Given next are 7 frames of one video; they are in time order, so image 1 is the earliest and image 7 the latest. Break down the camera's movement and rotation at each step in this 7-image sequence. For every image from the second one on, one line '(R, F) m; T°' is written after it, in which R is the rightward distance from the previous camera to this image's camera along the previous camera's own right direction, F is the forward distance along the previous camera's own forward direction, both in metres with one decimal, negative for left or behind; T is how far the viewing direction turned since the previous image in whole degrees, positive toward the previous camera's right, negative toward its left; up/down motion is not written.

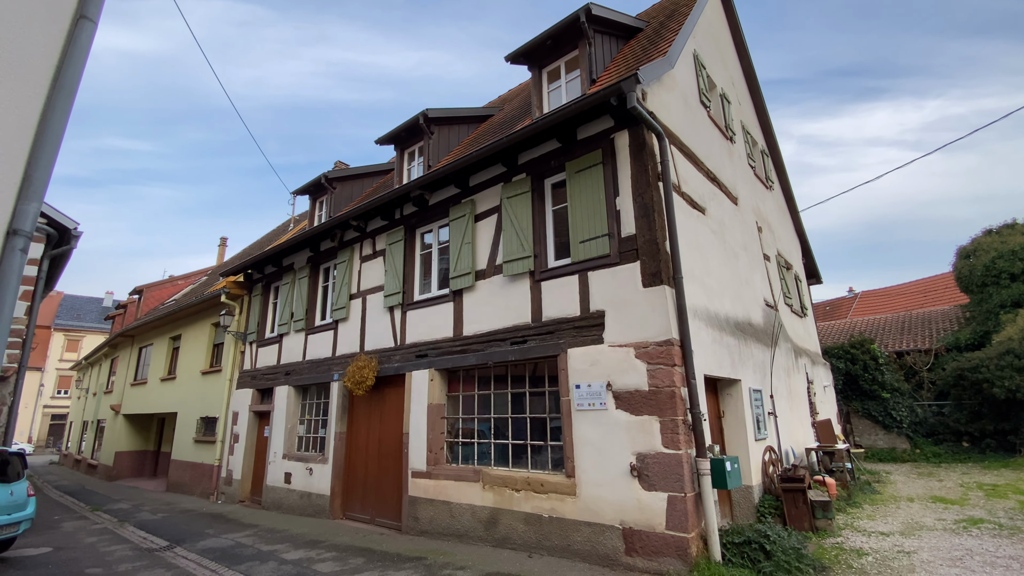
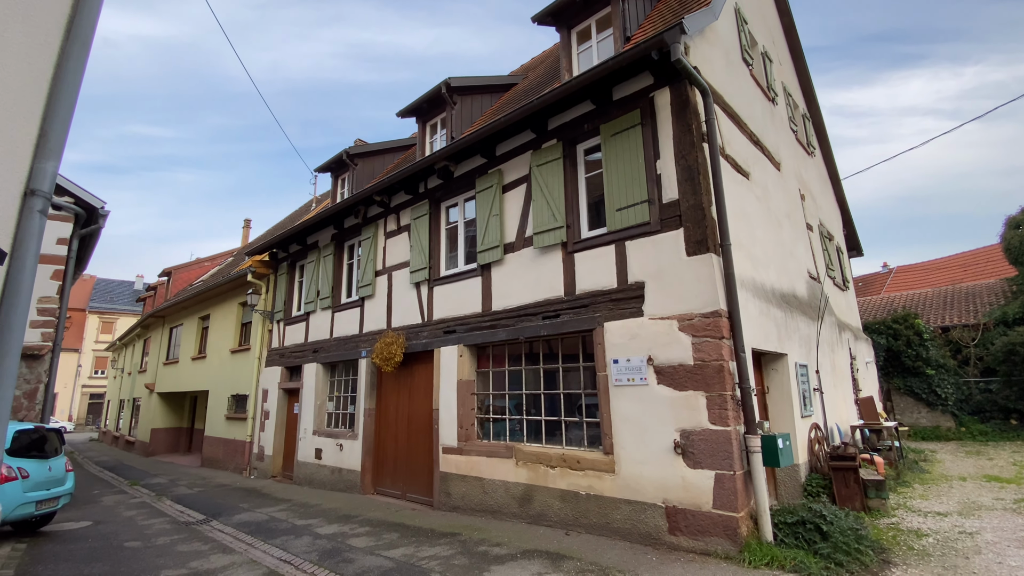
(-0.2, +0.2) m; -2°
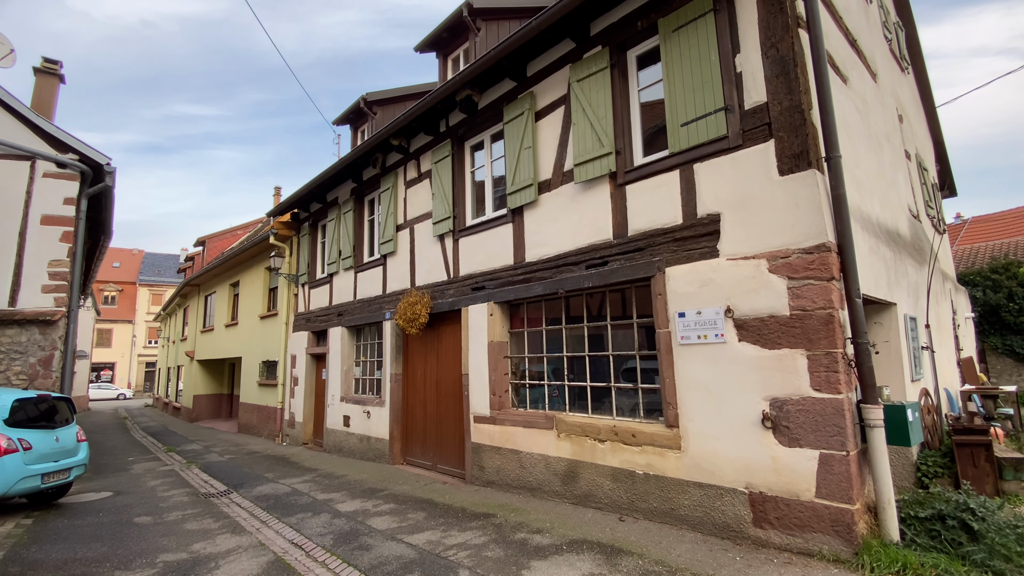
(-0.1, +1.0) m; -4°
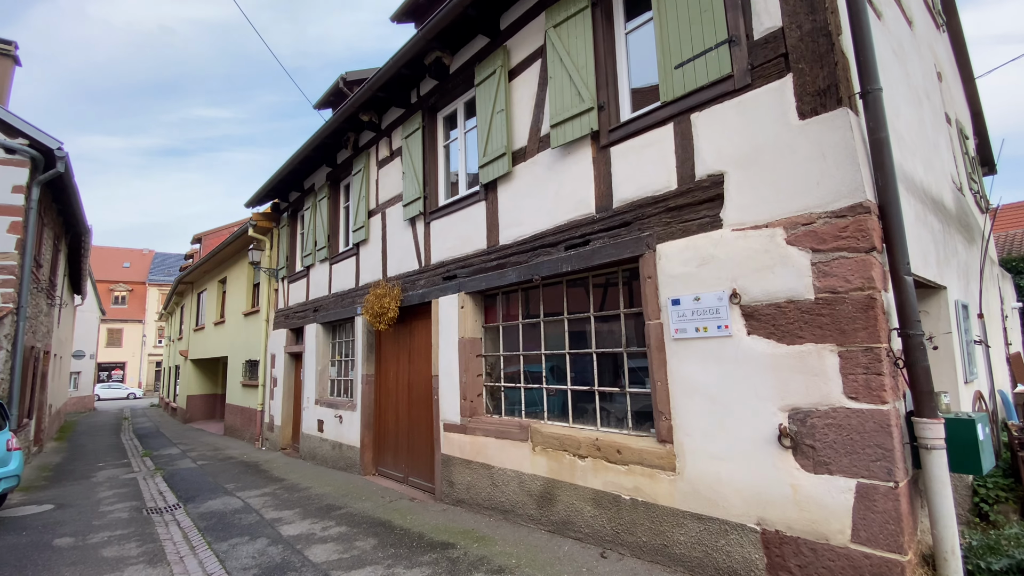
(+0.5, +0.9) m; -1°
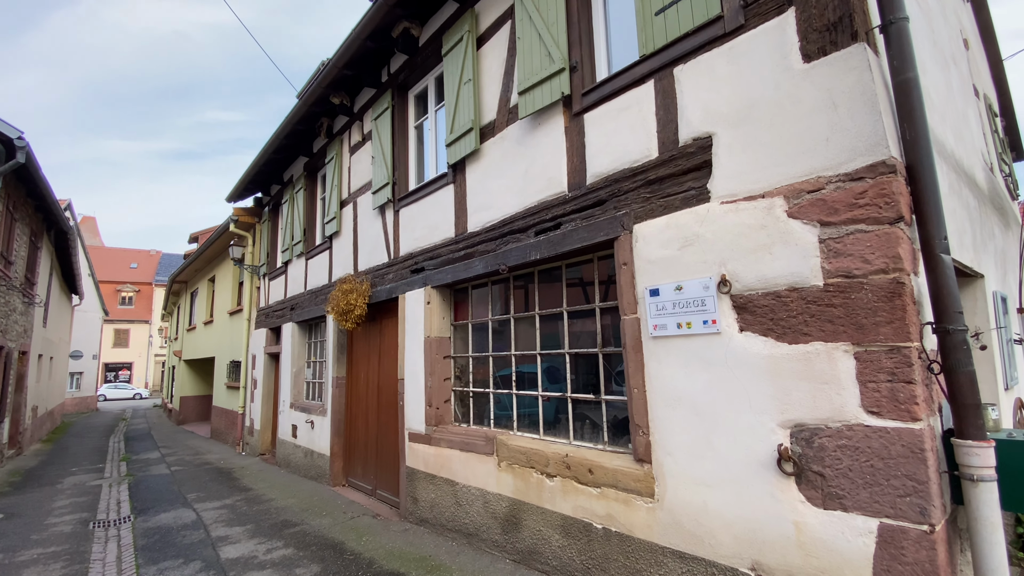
(+0.4, +0.6) m; -1°
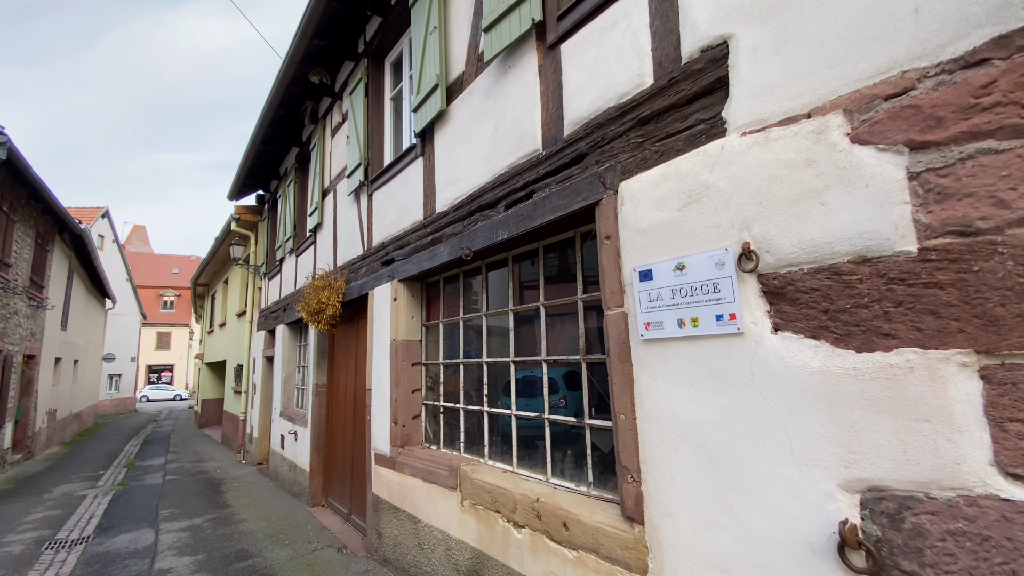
(+0.4, +0.9) m; -4°
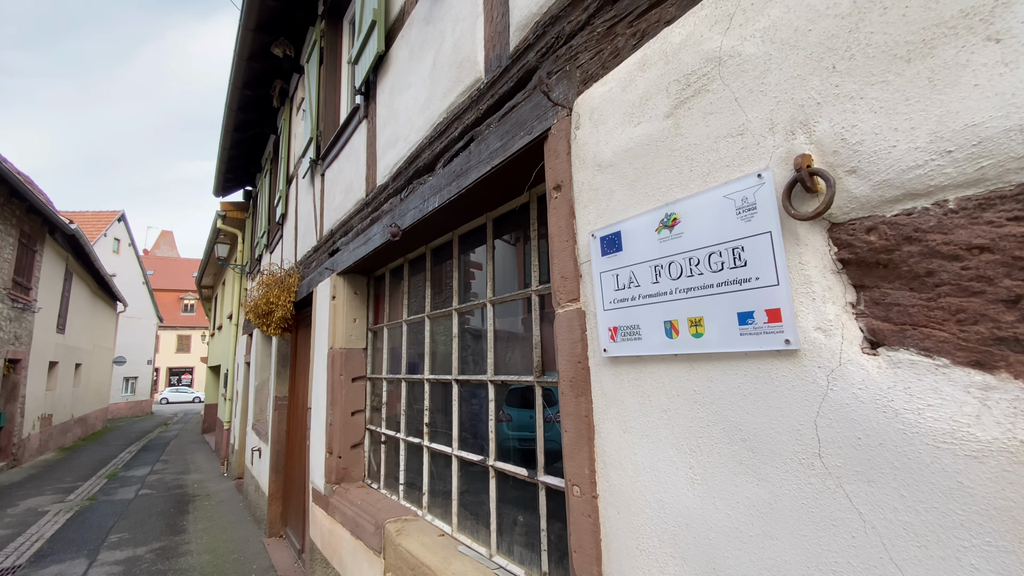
(+0.4, +0.9) m; -2°
